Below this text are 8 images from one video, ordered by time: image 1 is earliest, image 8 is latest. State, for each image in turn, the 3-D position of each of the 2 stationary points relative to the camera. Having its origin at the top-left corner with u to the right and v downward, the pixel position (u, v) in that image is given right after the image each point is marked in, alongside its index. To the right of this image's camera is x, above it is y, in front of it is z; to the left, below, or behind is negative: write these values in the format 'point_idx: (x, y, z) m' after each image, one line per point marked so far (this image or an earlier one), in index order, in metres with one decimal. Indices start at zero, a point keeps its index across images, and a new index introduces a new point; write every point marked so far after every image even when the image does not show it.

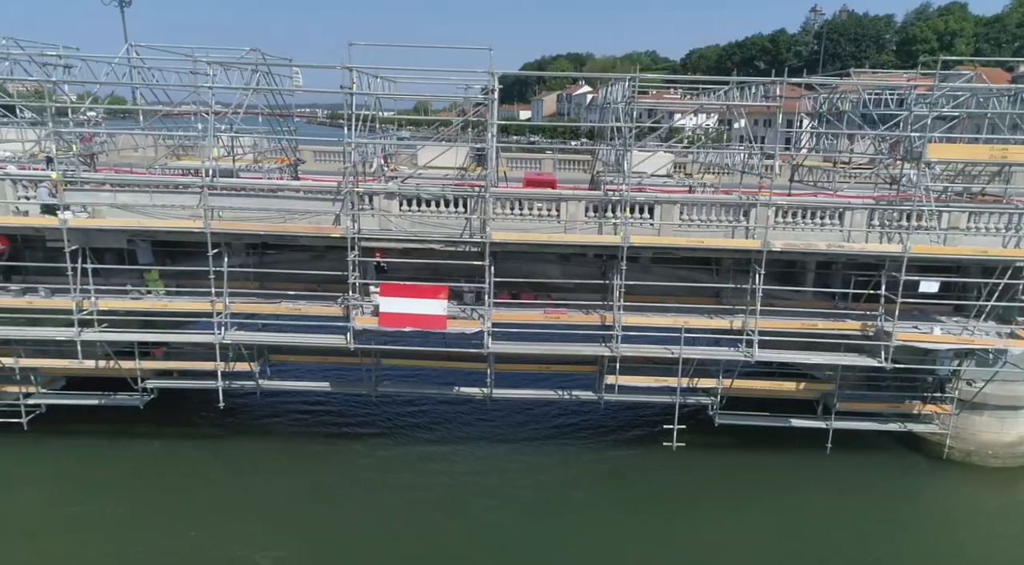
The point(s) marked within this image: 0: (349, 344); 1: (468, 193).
0: (-3.1, -1.2, +14.9) m
1: (-0.8, +1.7, +14.7) m
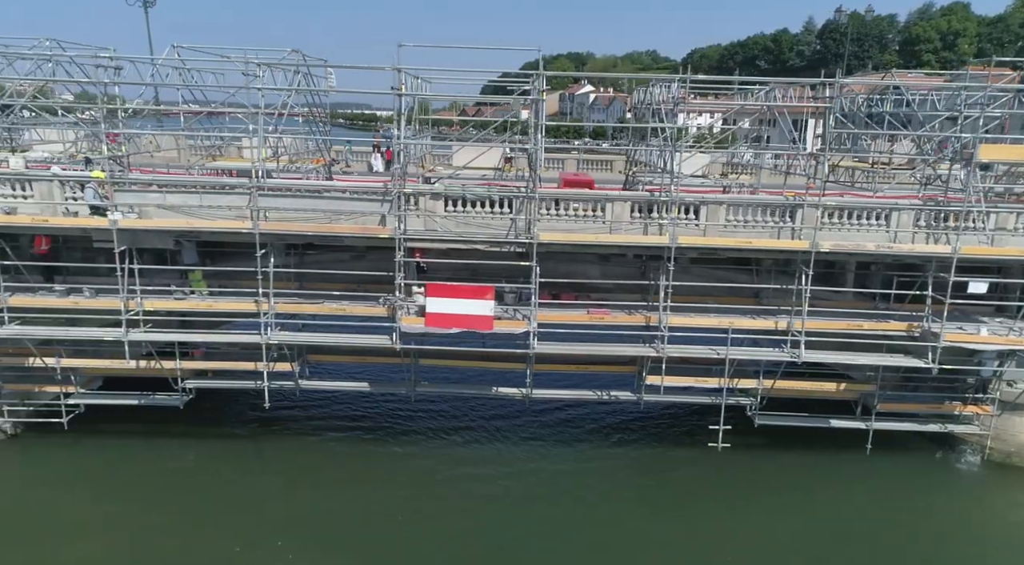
0: (-2.2, -1.2, +15.0) m
1: (+0.1, +1.7, +14.7) m
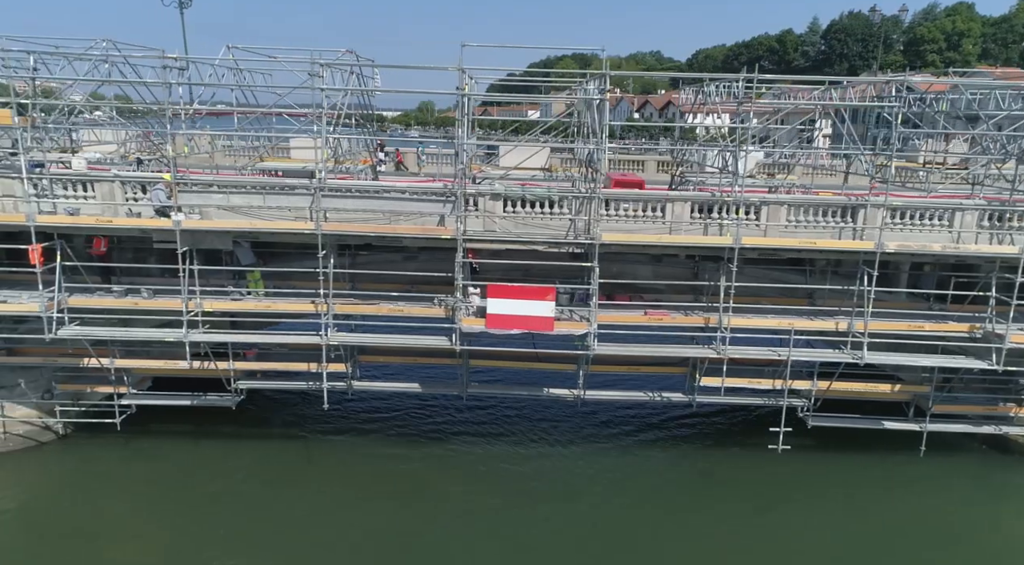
0: (-1.1, -1.2, +14.9) m
1: (+1.2, +1.7, +14.6) m
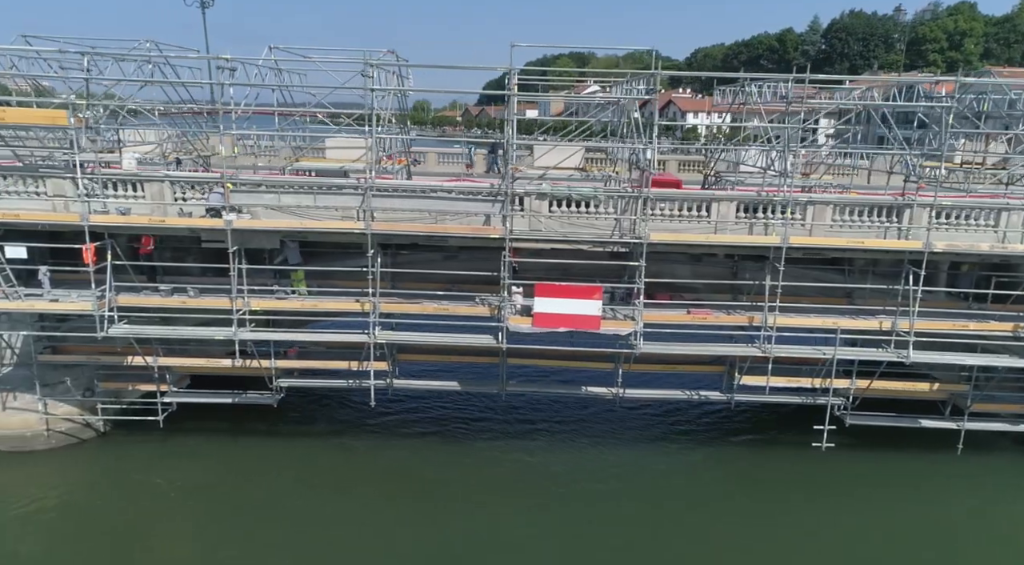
0: (-0.2, -1.2, +15.0) m
1: (+2.1, +1.7, +14.7) m
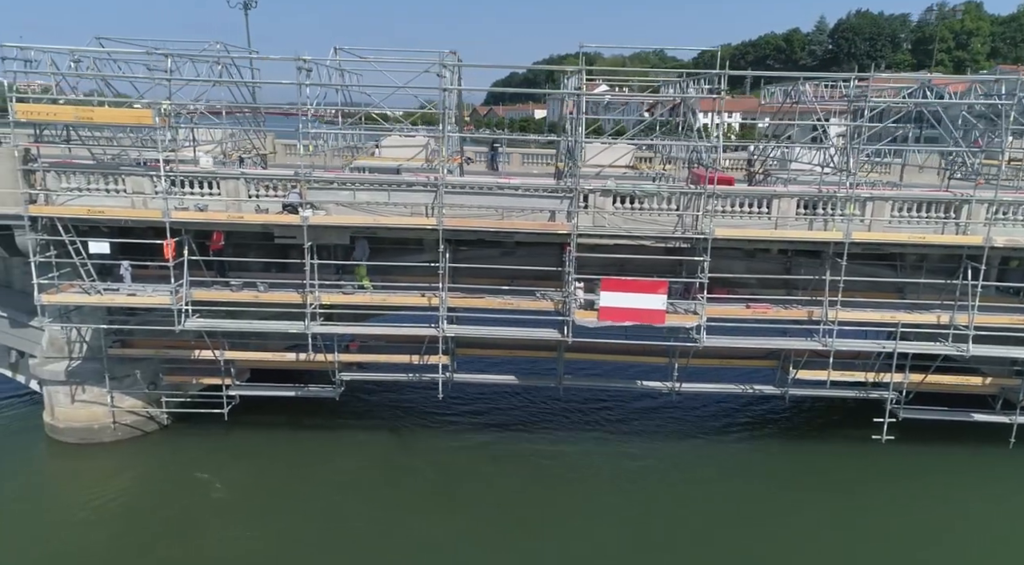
0: (+1.1, -1.1, +15.4) m
1: (+3.4, +1.8, +15.0) m
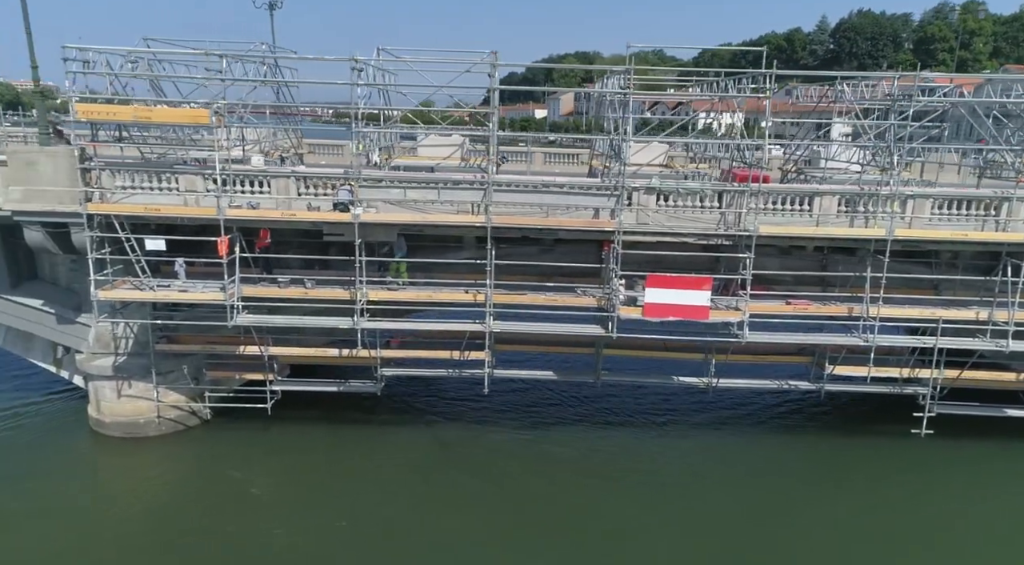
0: (+2.0, -1.0, +15.6) m
1: (+4.3, +1.9, +15.3) m
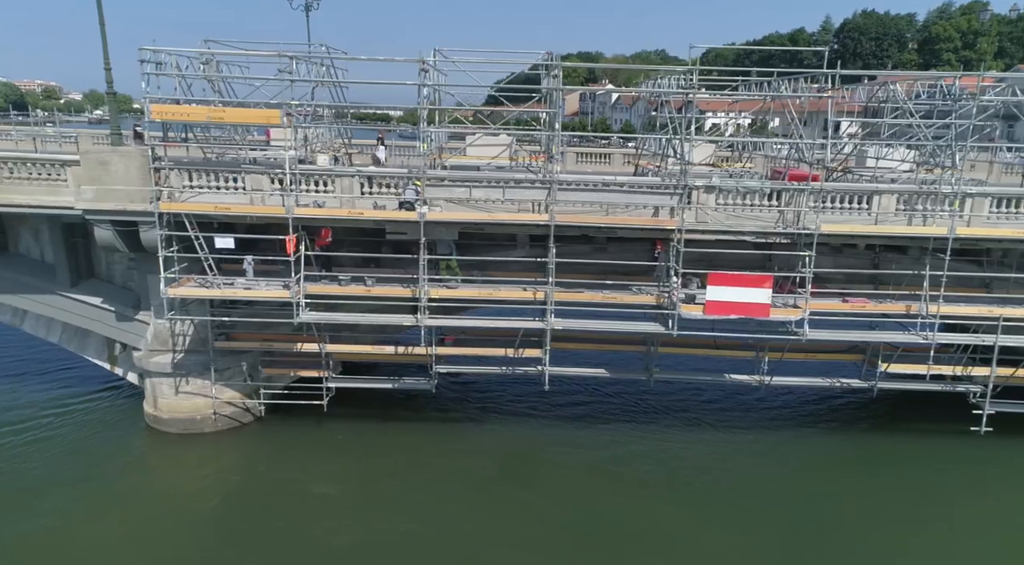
0: (+3.3, -1.0, +15.8) m
1: (+5.6, +2.0, +15.4) m
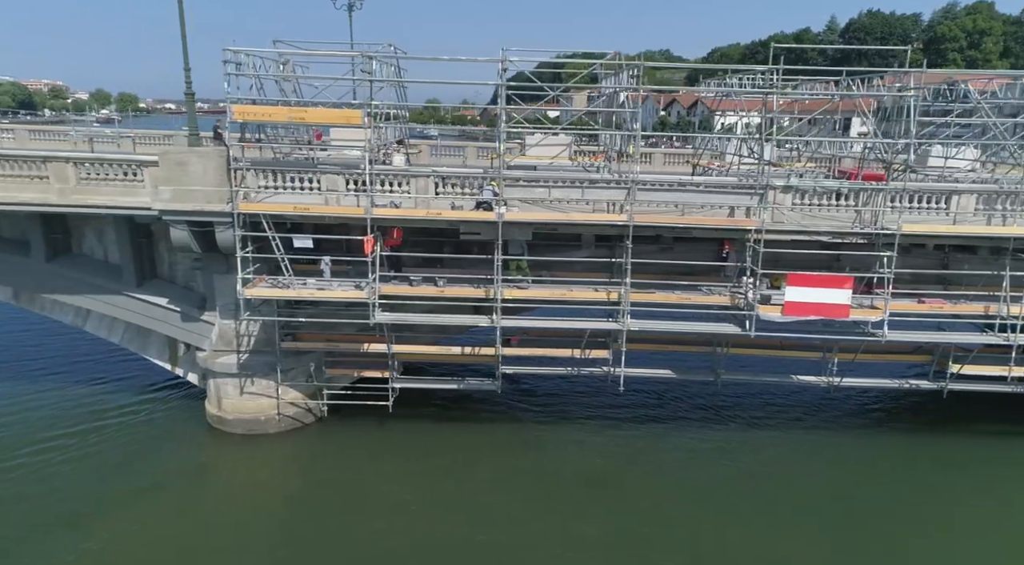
0: (+4.8, -1.0, +15.7) m
1: (+7.1, +1.9, +15.3) m
